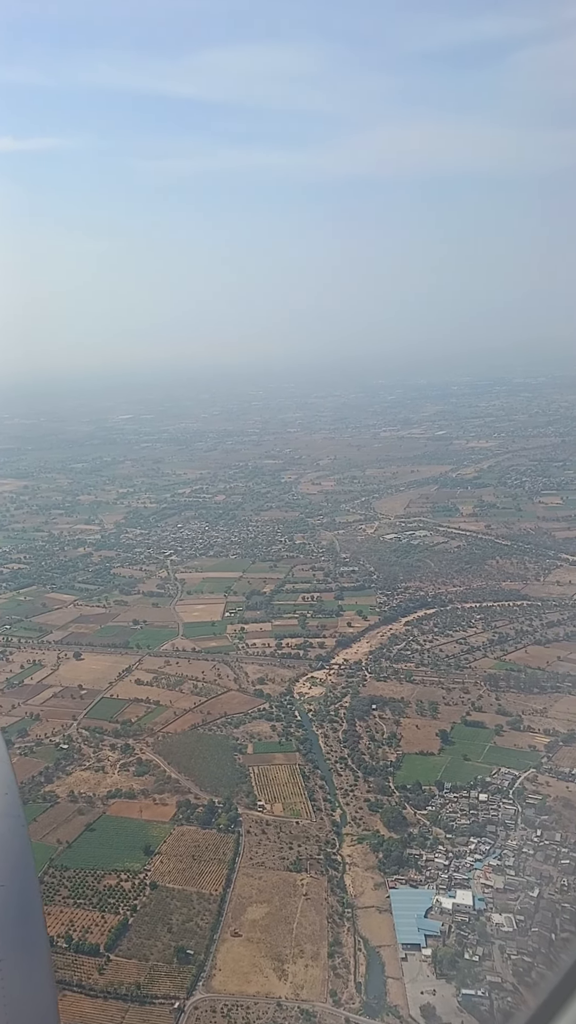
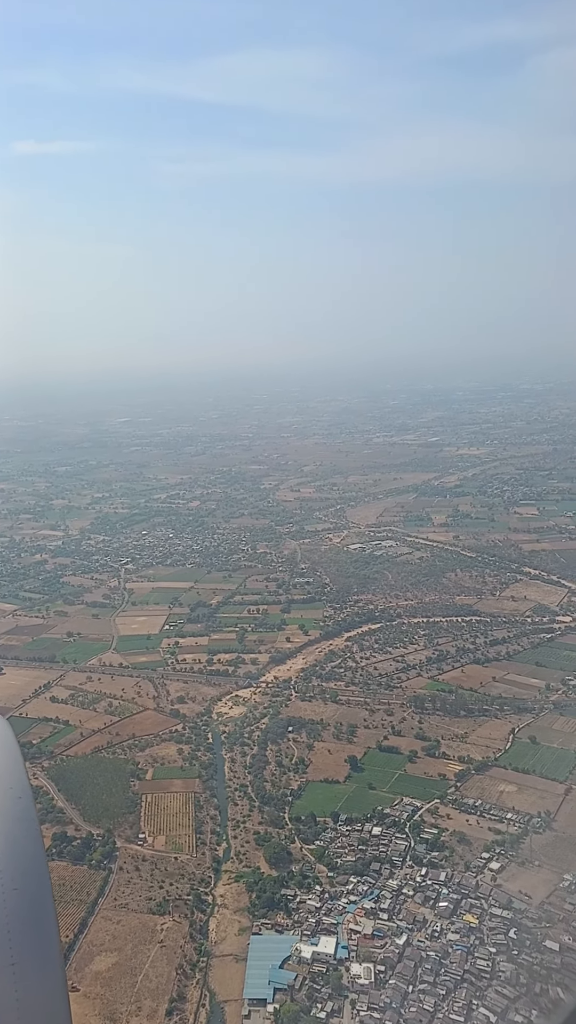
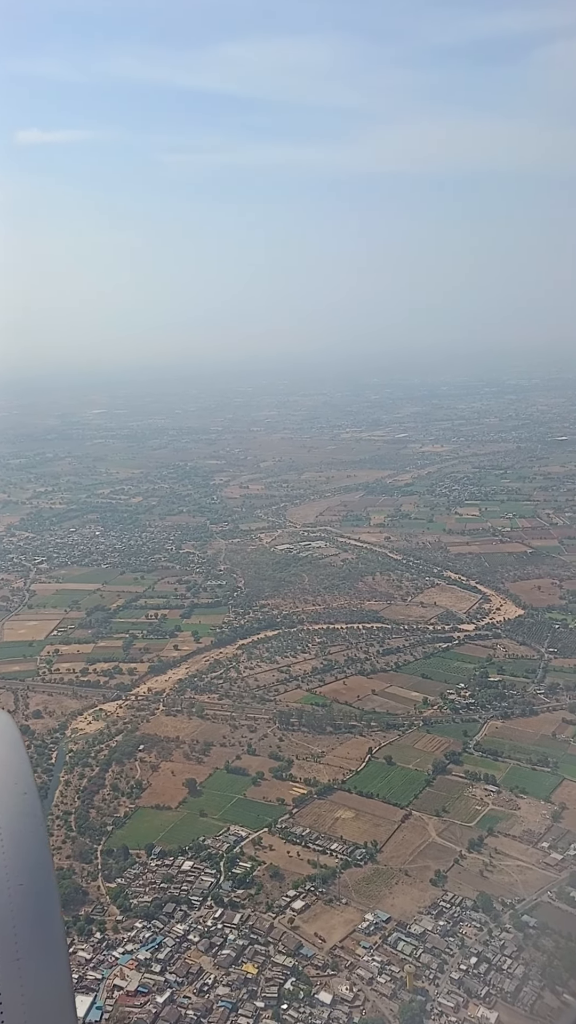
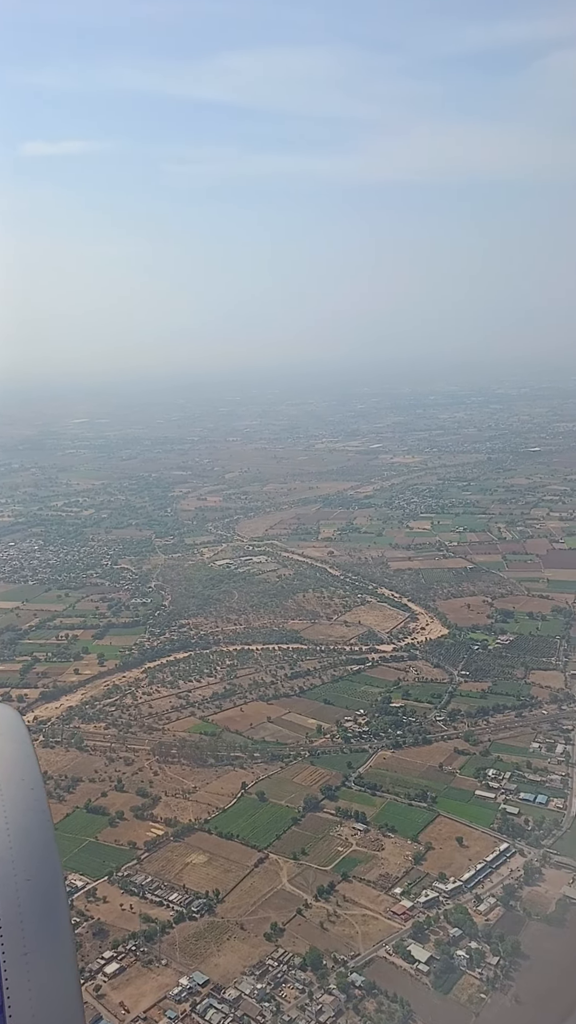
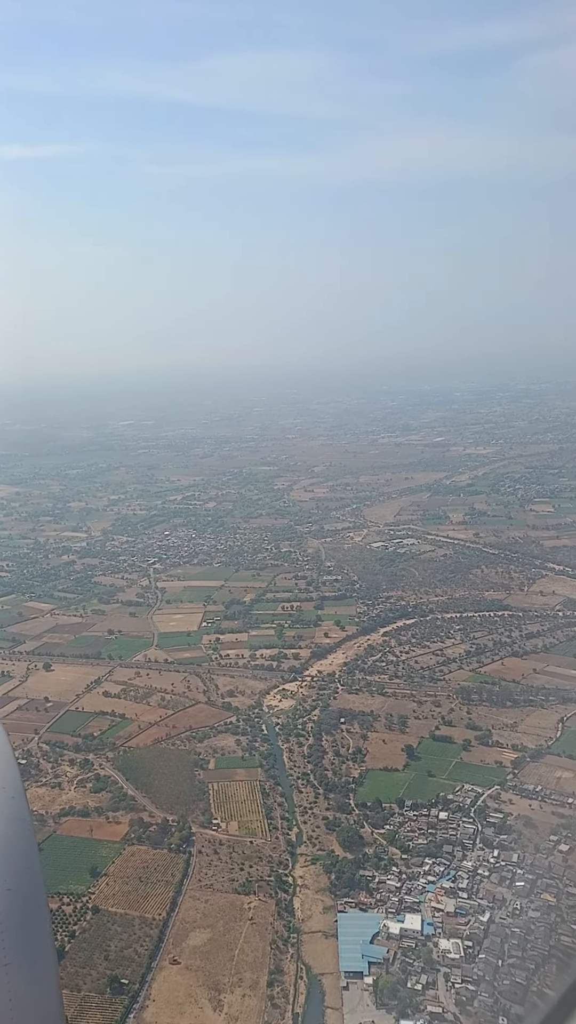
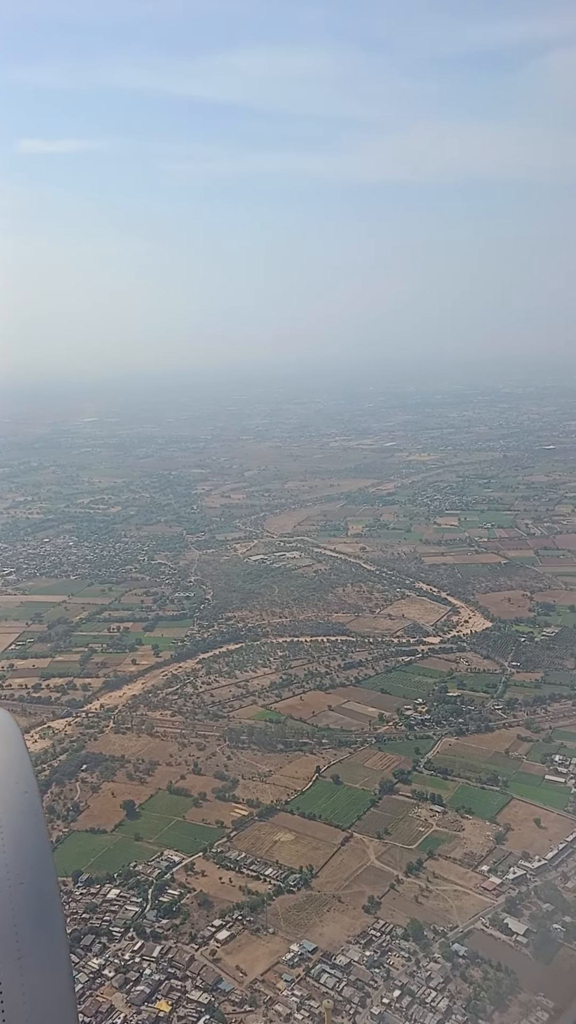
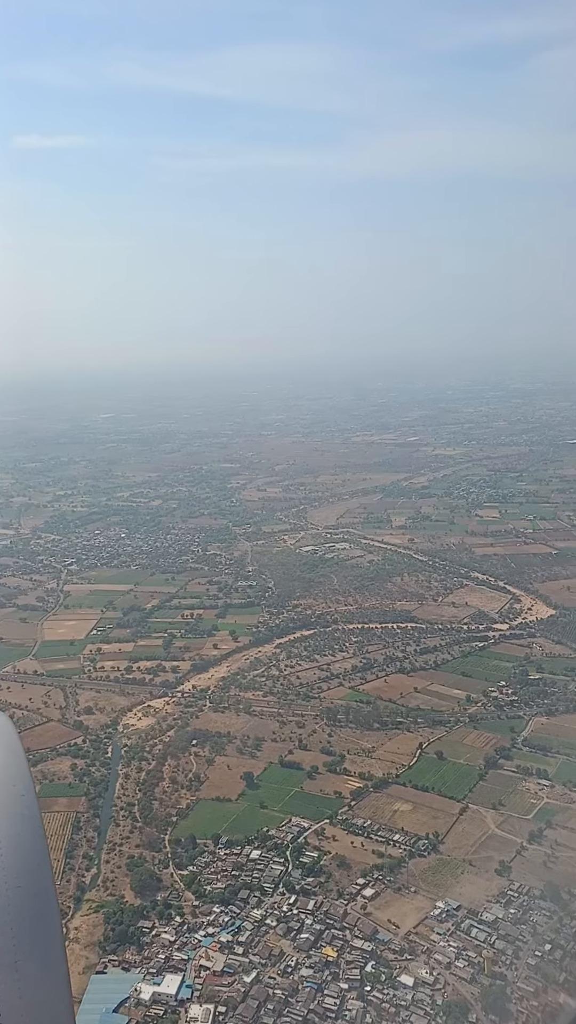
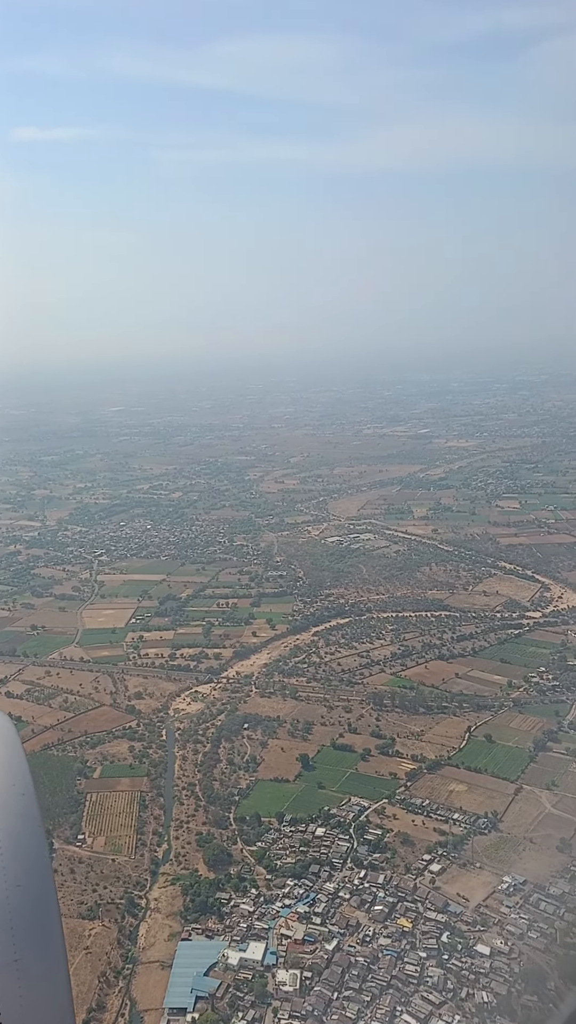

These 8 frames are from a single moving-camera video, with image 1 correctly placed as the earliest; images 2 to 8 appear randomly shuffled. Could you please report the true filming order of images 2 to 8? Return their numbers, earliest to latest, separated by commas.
5, 2, 8, 7, 3, 6, 4
